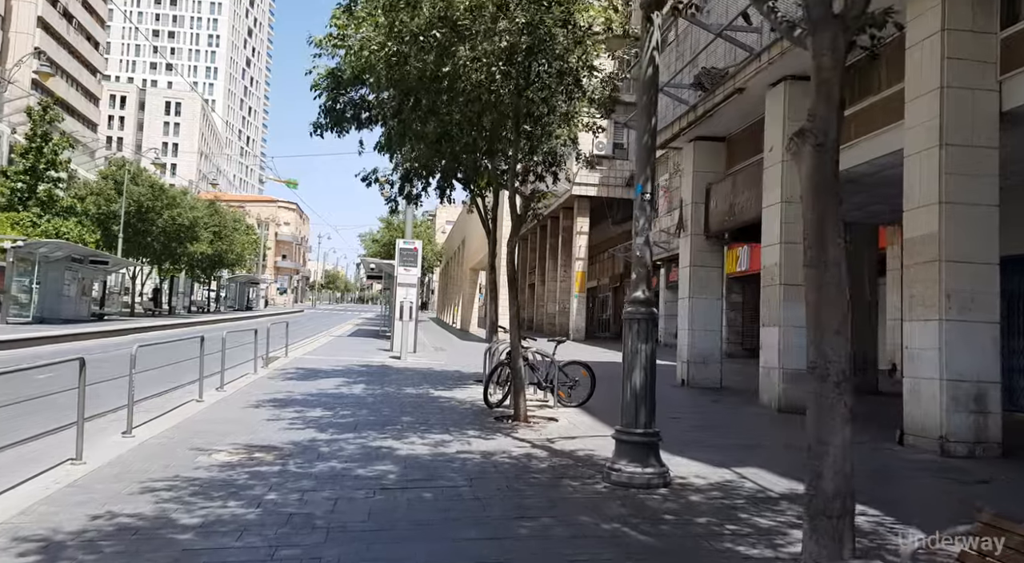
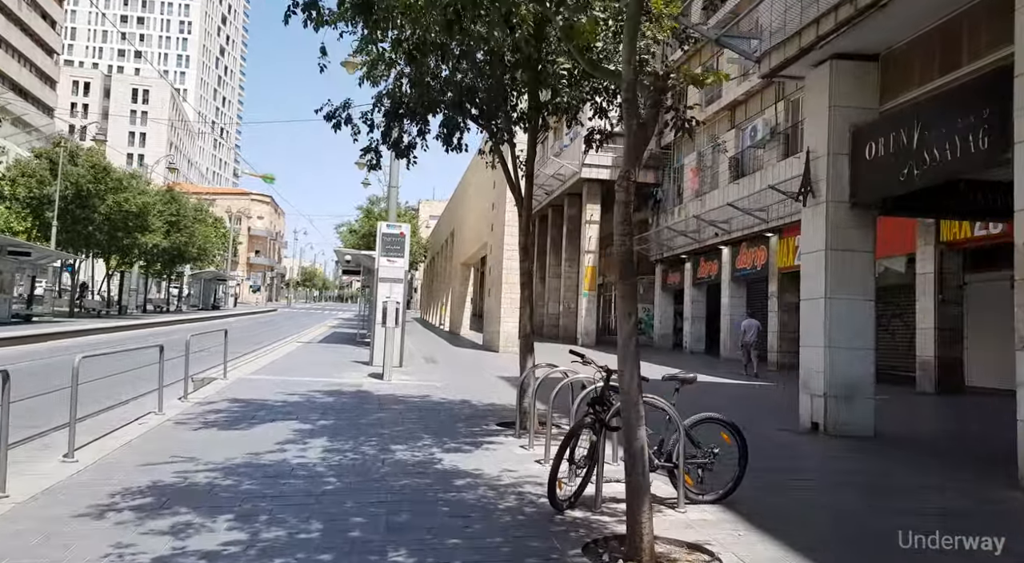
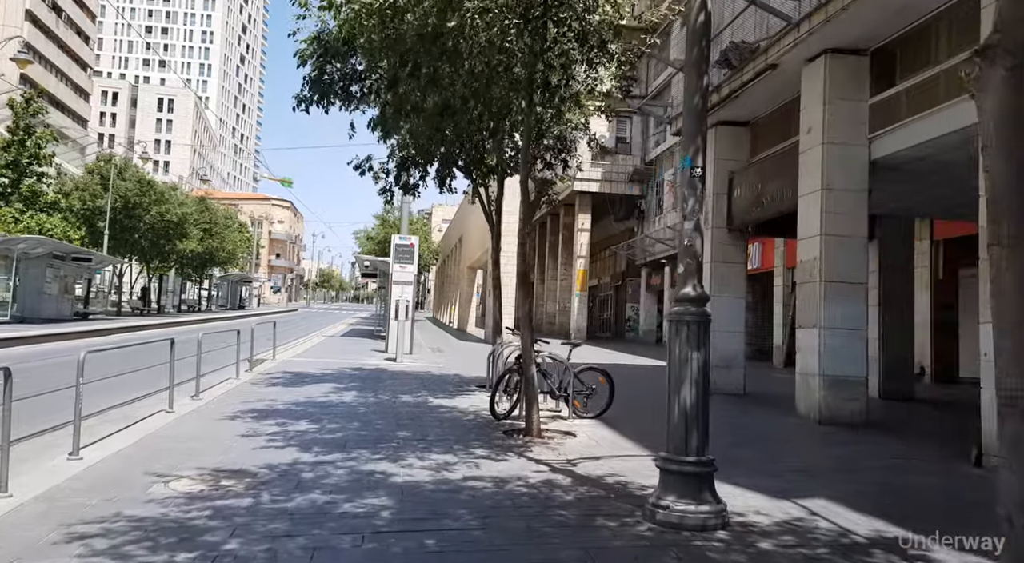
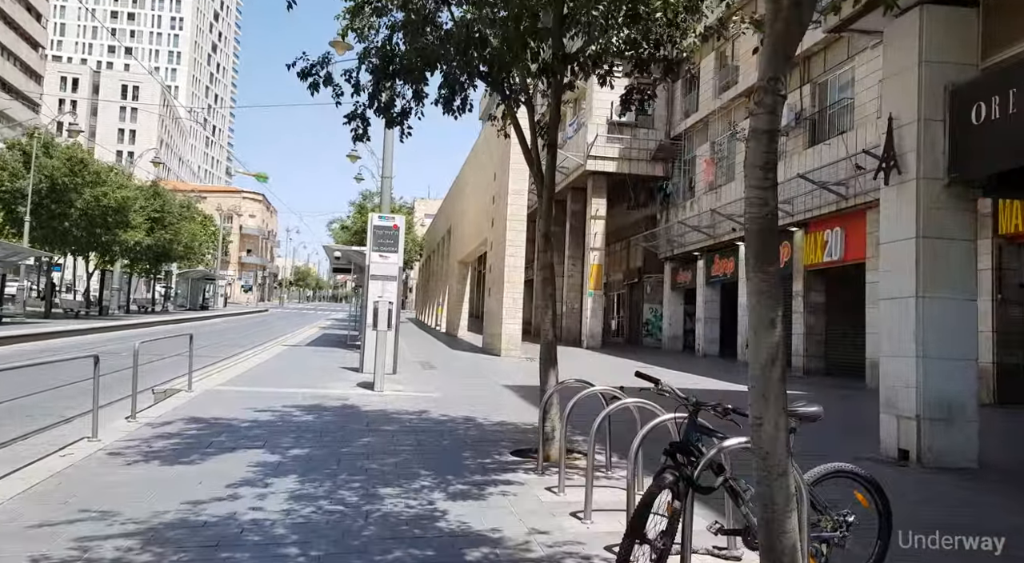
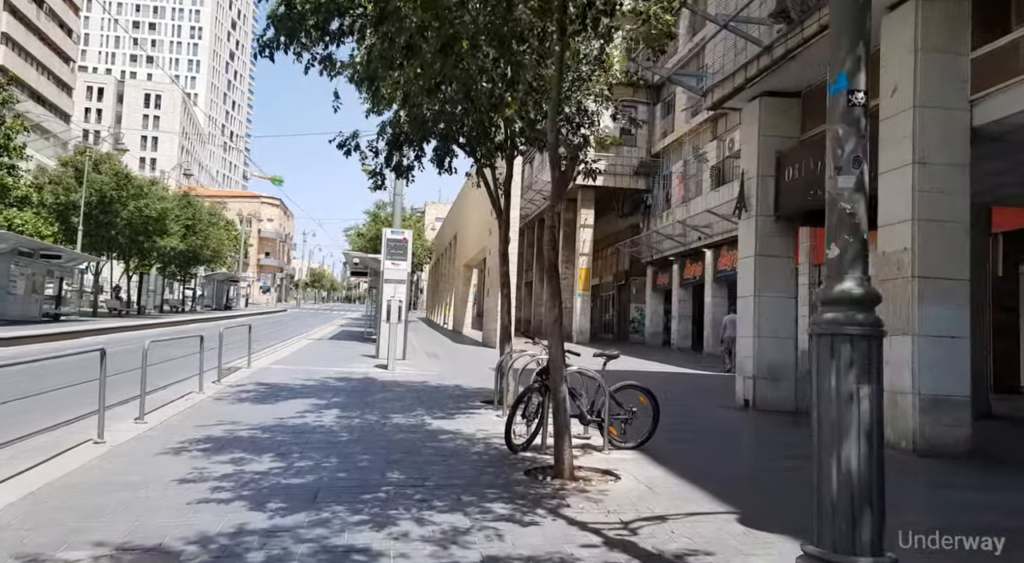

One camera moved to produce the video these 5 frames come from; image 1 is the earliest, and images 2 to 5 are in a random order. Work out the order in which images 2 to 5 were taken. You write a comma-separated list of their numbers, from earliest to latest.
3, 5, 2, 4
